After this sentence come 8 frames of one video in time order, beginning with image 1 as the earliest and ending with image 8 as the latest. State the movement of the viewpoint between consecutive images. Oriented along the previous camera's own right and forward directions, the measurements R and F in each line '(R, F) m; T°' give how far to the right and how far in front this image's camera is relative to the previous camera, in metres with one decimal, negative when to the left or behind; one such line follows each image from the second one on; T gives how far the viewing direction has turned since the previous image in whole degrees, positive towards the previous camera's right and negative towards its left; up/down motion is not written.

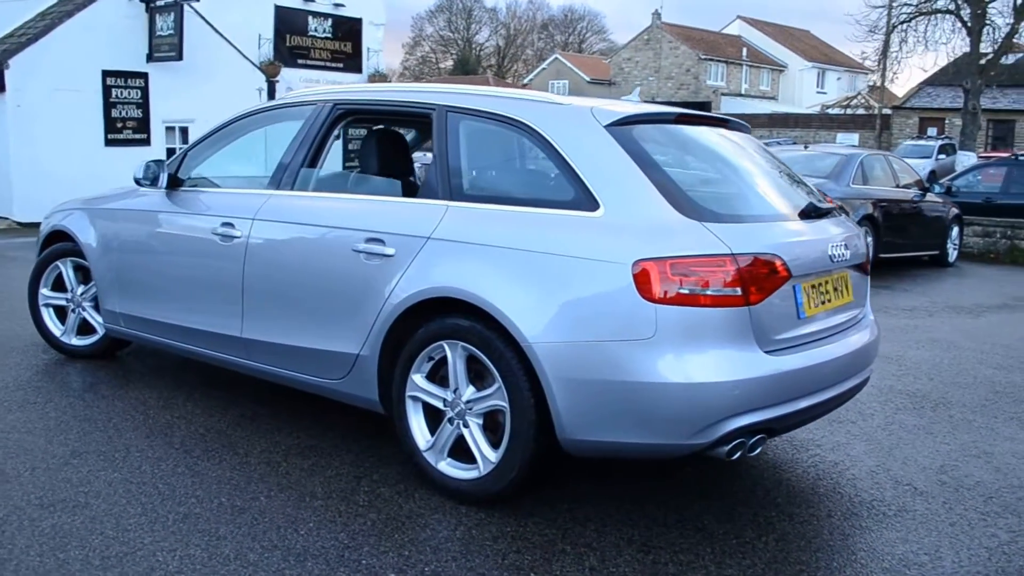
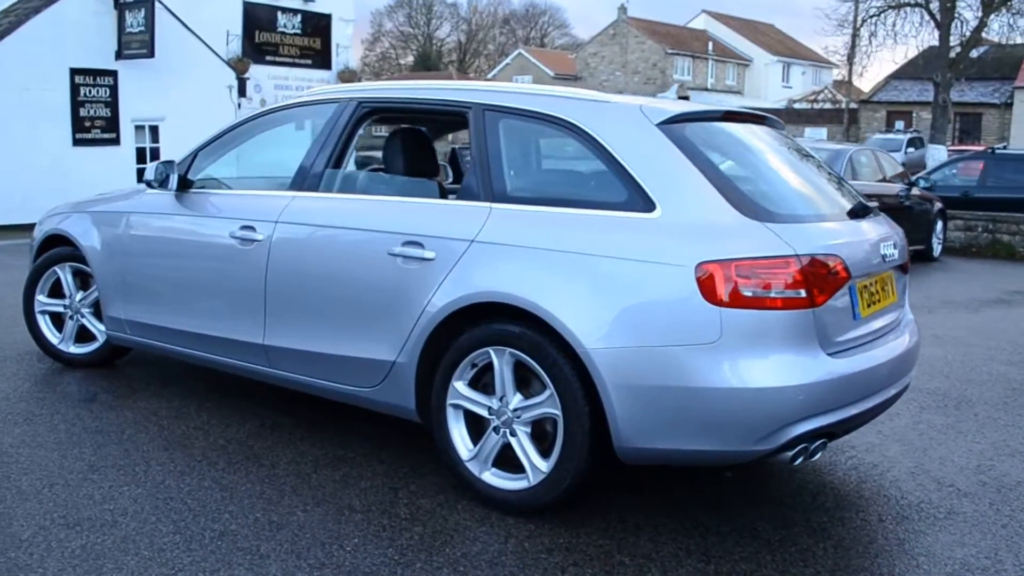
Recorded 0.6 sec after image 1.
(-0.3, +0.1) m; +2°
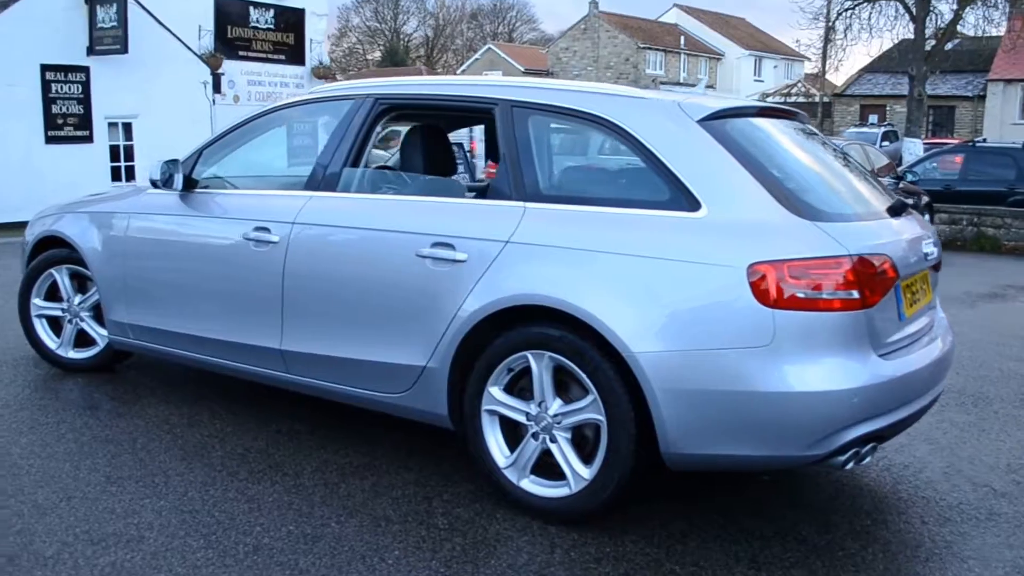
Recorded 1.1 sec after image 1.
(-0.3, +0.1) m; +2°
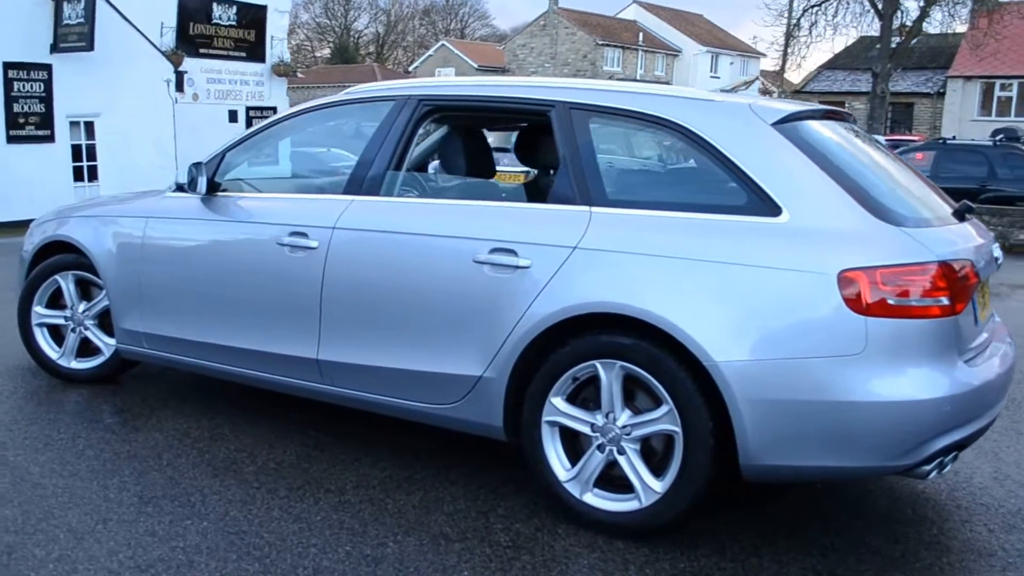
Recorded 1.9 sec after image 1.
(-0.4, +0.1) m; +3°
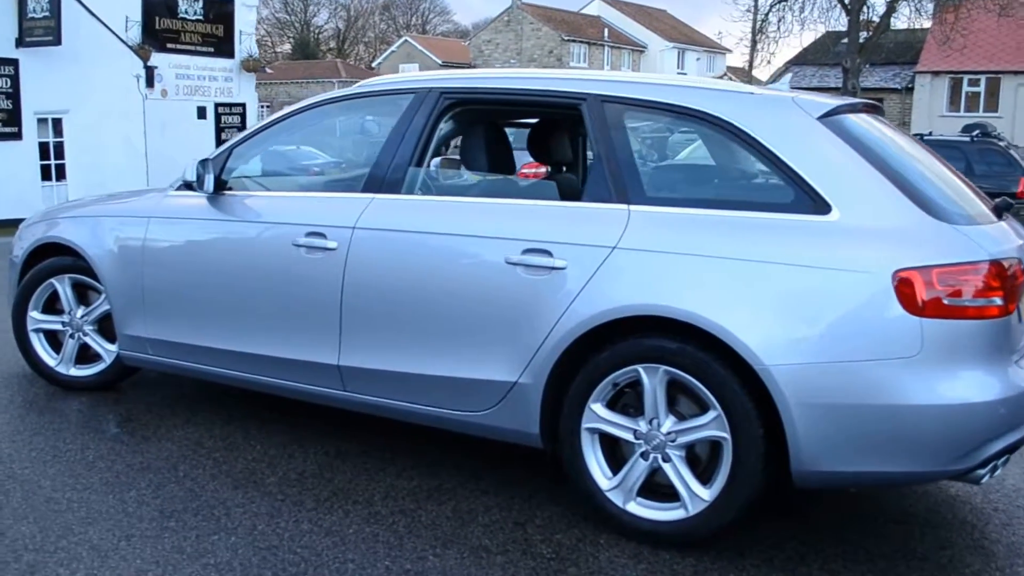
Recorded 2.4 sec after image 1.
(-0.3, +0.1) m; +2°
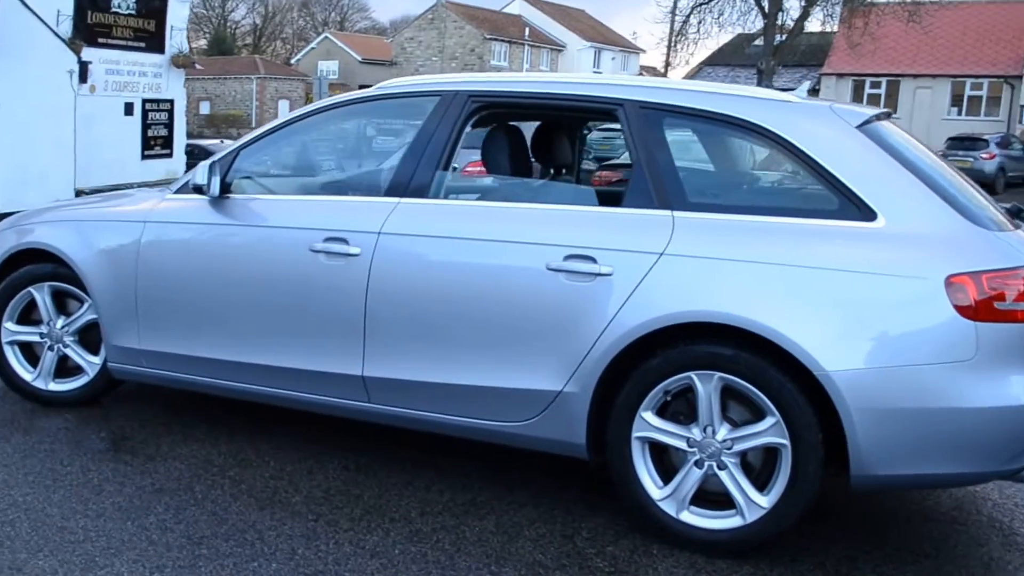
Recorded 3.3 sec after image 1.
(-0.5, +0.1) m; +5°
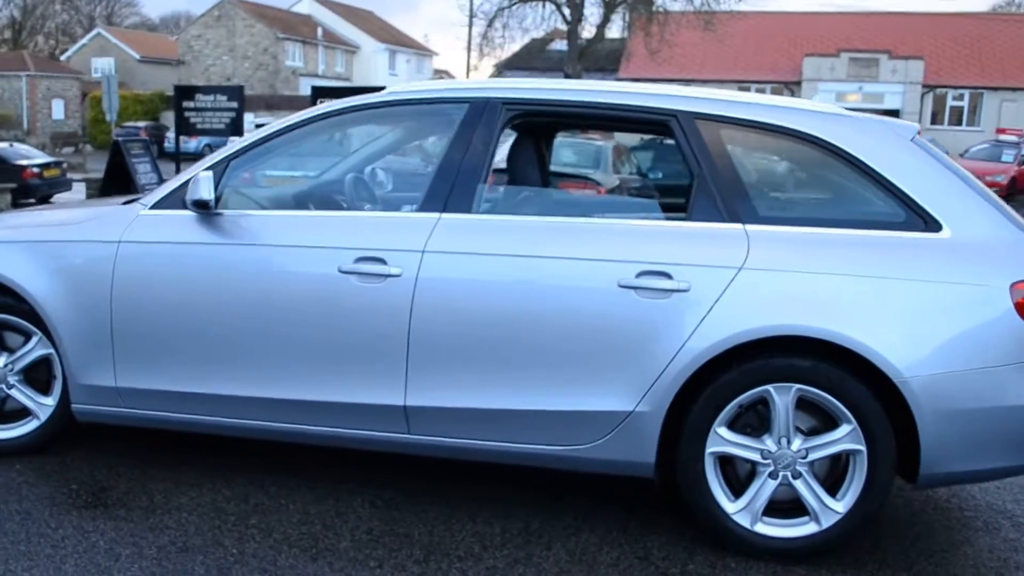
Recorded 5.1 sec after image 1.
(-1.0, +0.3) m; +13°
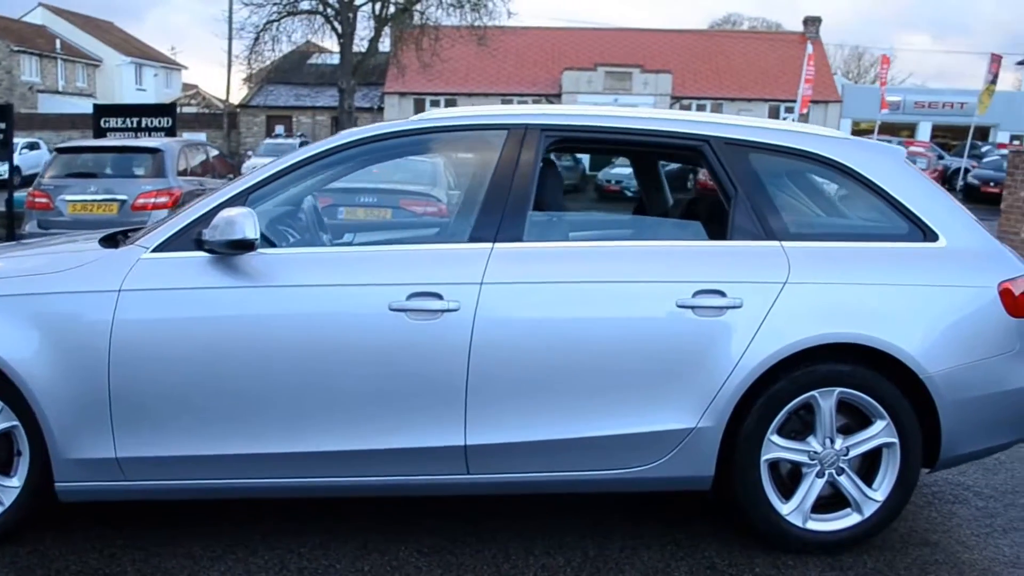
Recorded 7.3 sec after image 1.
(-1.1, +0.2) m; +14°
